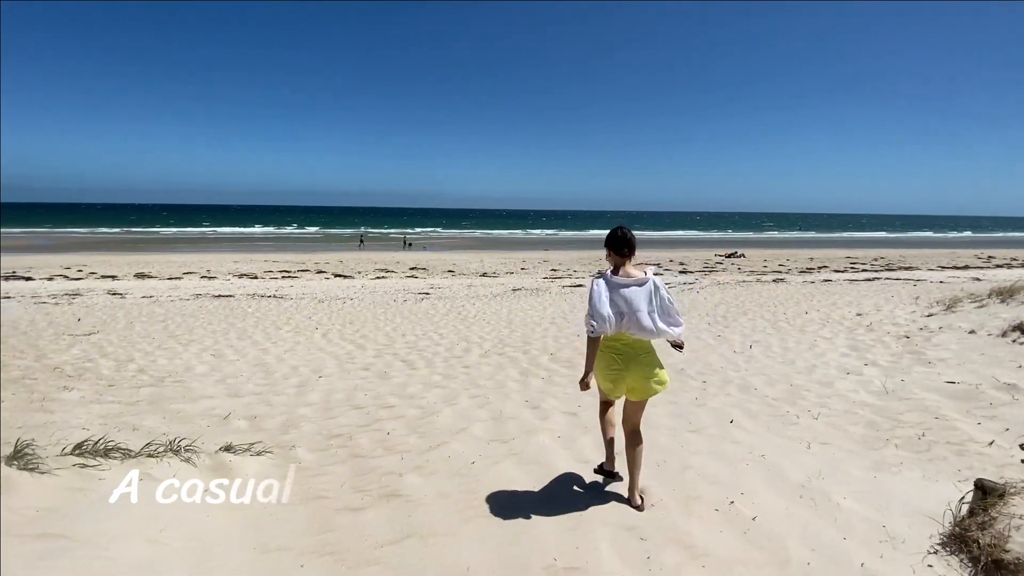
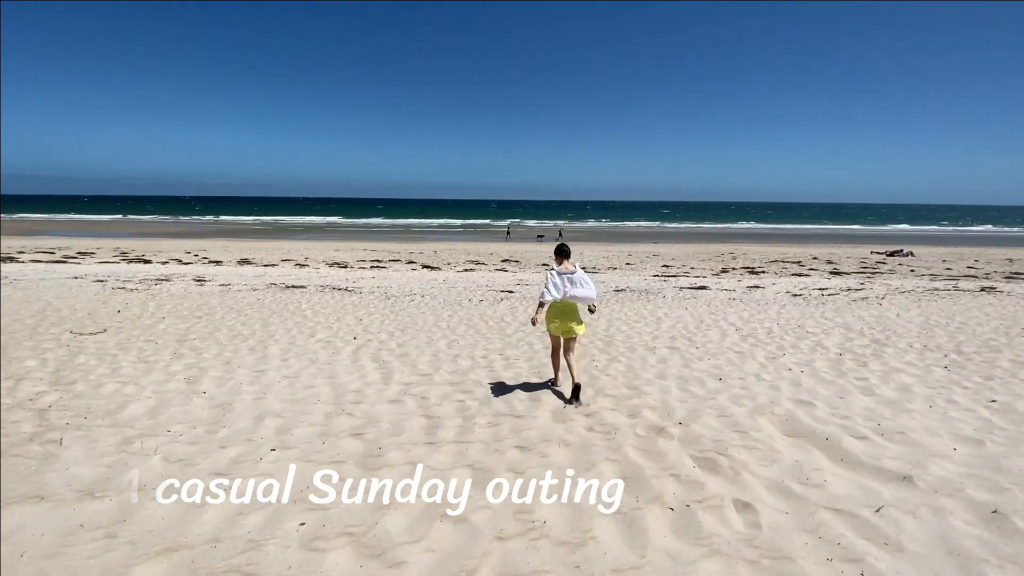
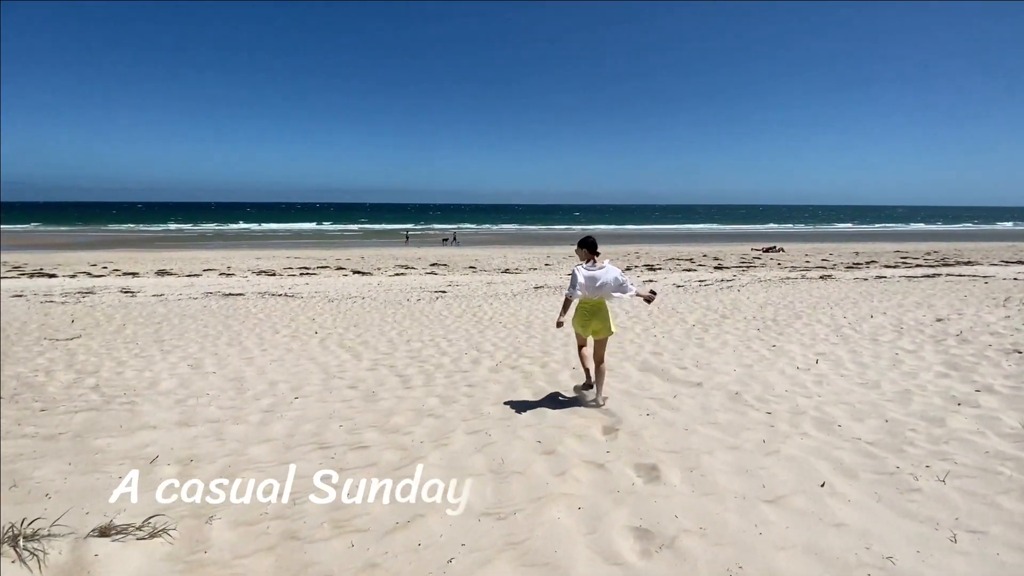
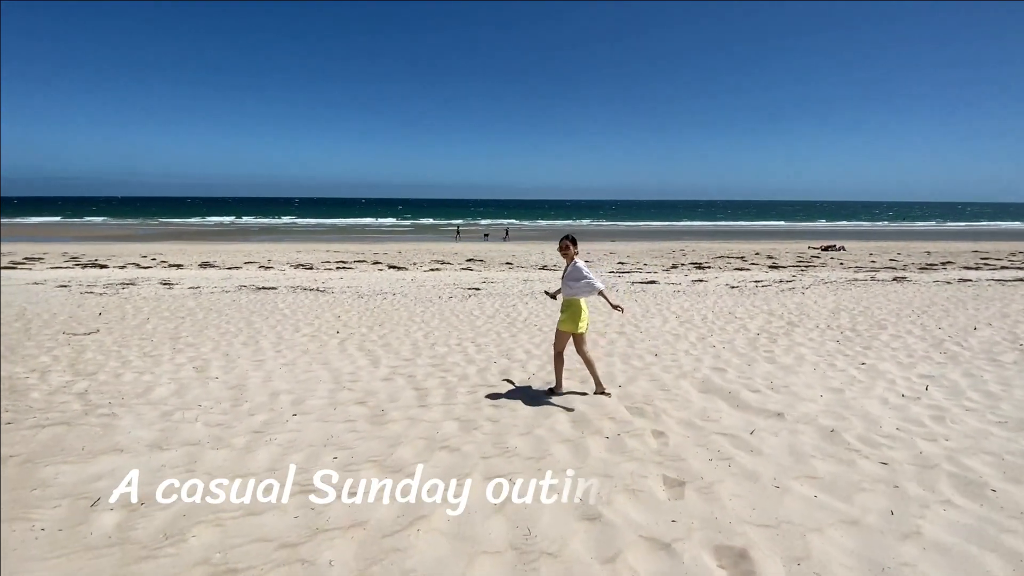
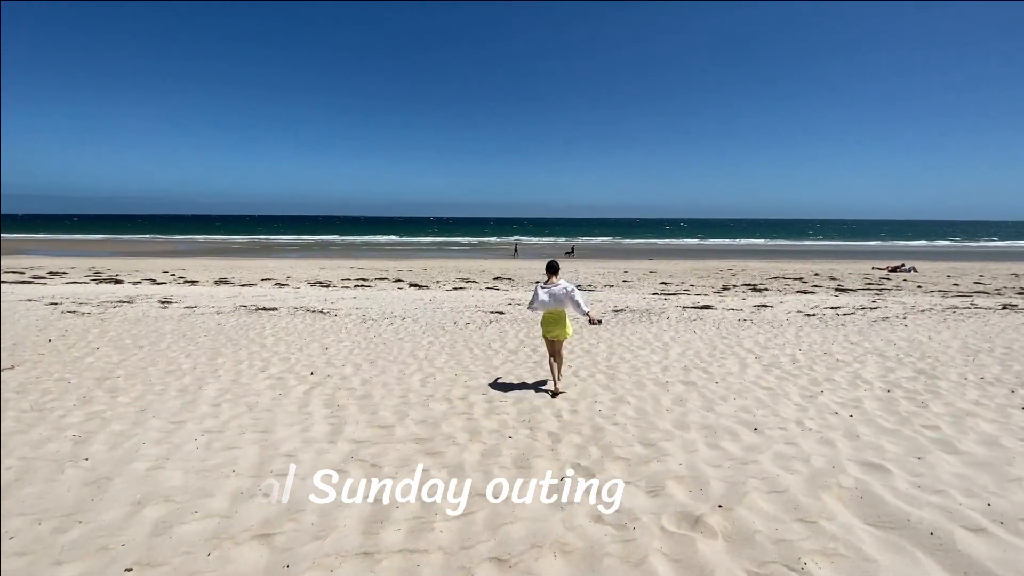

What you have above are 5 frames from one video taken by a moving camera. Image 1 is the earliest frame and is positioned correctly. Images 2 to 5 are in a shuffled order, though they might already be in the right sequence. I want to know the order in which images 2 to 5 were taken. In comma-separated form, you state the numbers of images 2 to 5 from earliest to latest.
3, 4, 2, 5
